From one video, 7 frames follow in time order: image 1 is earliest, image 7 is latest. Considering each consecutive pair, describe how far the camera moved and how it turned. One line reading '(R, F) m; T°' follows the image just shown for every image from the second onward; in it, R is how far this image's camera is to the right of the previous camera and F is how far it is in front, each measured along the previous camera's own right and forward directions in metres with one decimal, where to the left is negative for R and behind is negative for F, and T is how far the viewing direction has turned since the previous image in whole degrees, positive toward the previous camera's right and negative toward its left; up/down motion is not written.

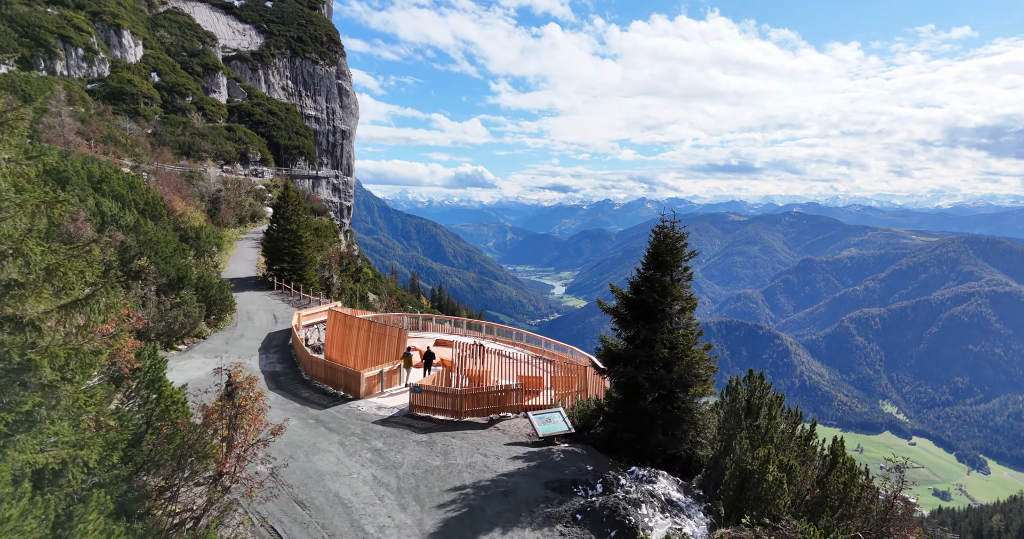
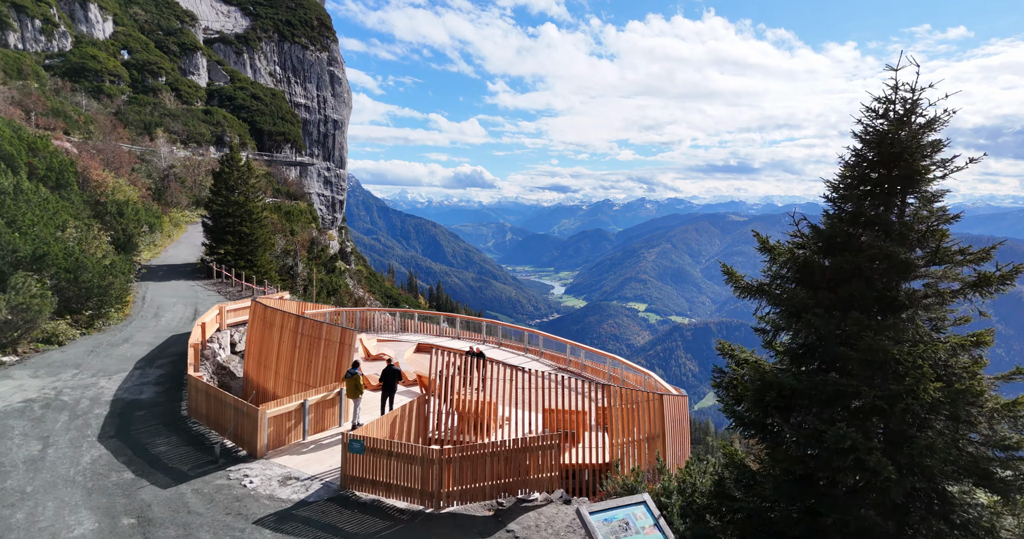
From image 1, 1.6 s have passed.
(-0.4, +8.4) m; 0°
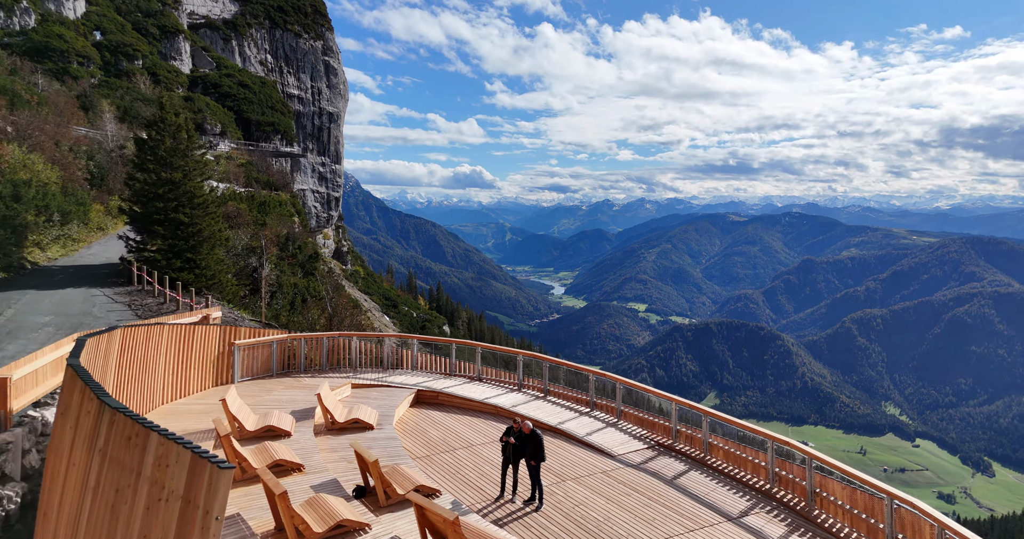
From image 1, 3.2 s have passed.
(-1.3, +8.1) m; 0°
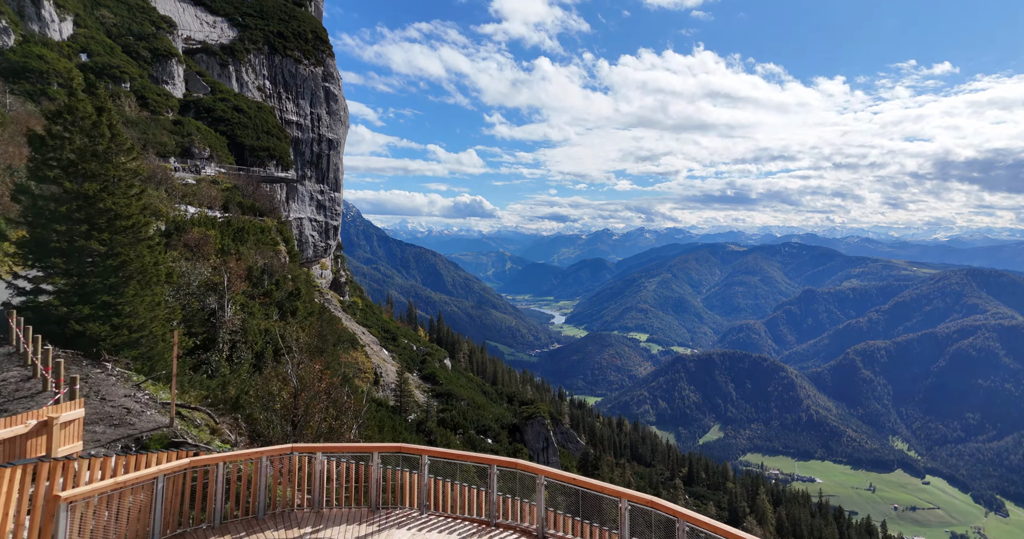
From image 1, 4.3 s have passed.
(-1.3, +6.5) m; 0°
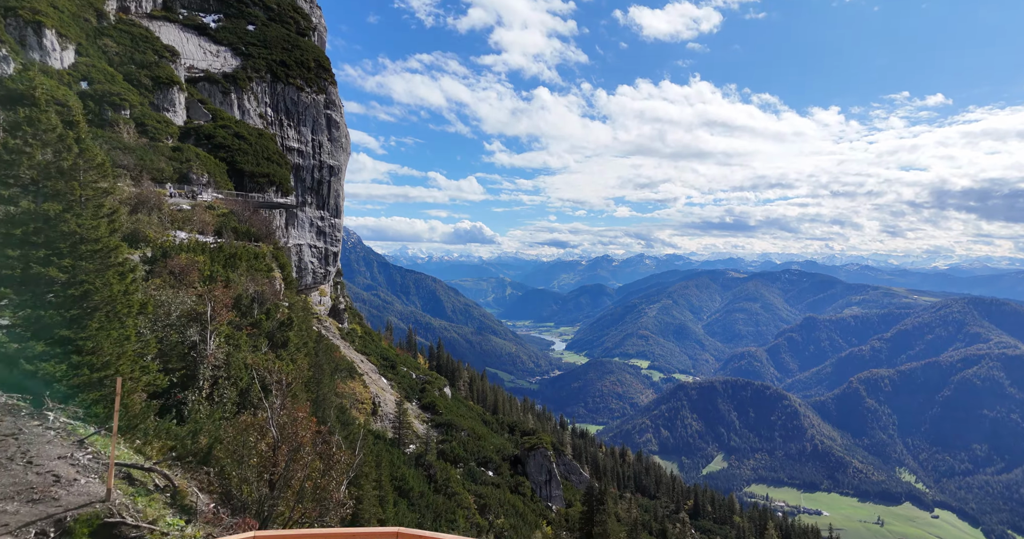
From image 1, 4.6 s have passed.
(-0.4, +1.9) m; 0°
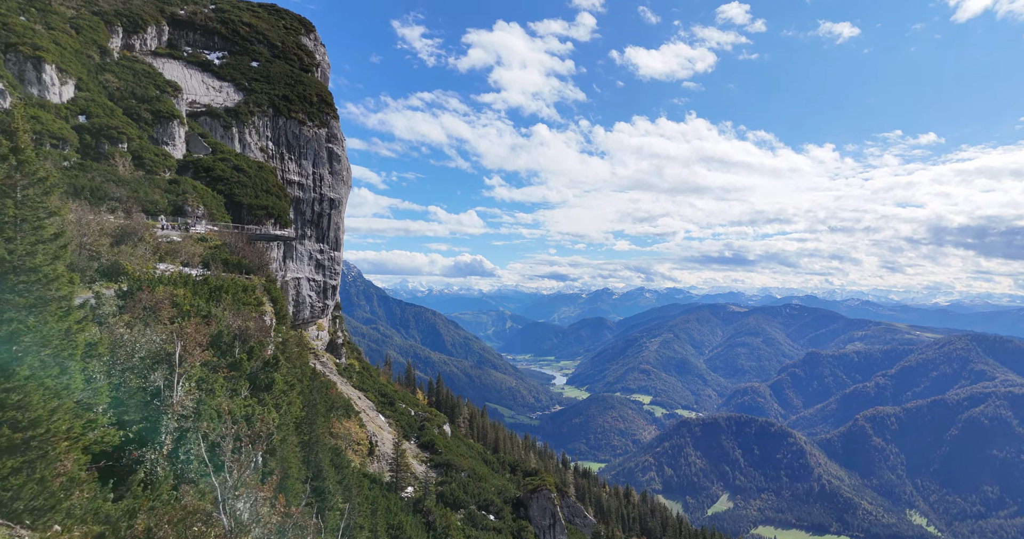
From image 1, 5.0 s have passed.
(-0.5, +2.7) m; 0°
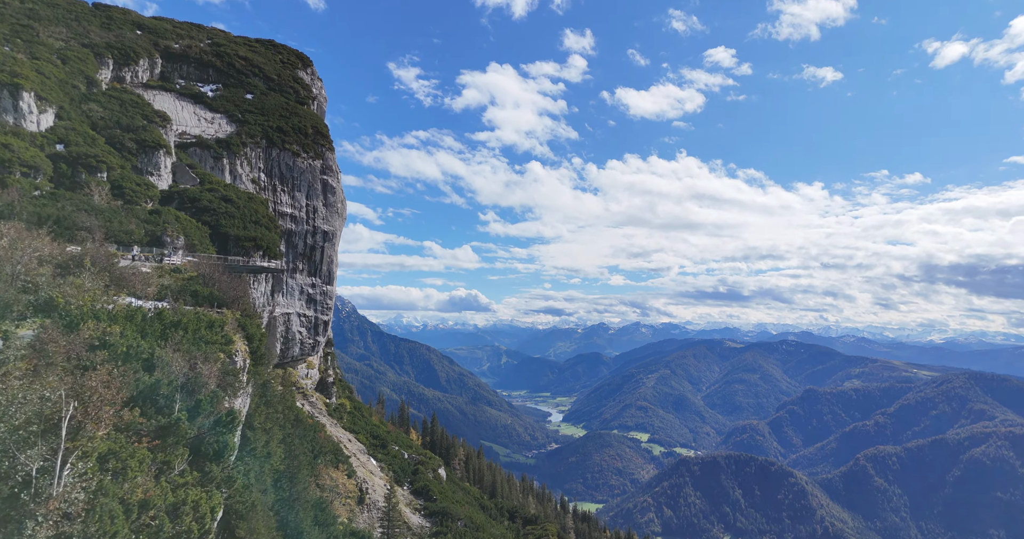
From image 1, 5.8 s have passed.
(-1.0, +5.2) m; 0°
